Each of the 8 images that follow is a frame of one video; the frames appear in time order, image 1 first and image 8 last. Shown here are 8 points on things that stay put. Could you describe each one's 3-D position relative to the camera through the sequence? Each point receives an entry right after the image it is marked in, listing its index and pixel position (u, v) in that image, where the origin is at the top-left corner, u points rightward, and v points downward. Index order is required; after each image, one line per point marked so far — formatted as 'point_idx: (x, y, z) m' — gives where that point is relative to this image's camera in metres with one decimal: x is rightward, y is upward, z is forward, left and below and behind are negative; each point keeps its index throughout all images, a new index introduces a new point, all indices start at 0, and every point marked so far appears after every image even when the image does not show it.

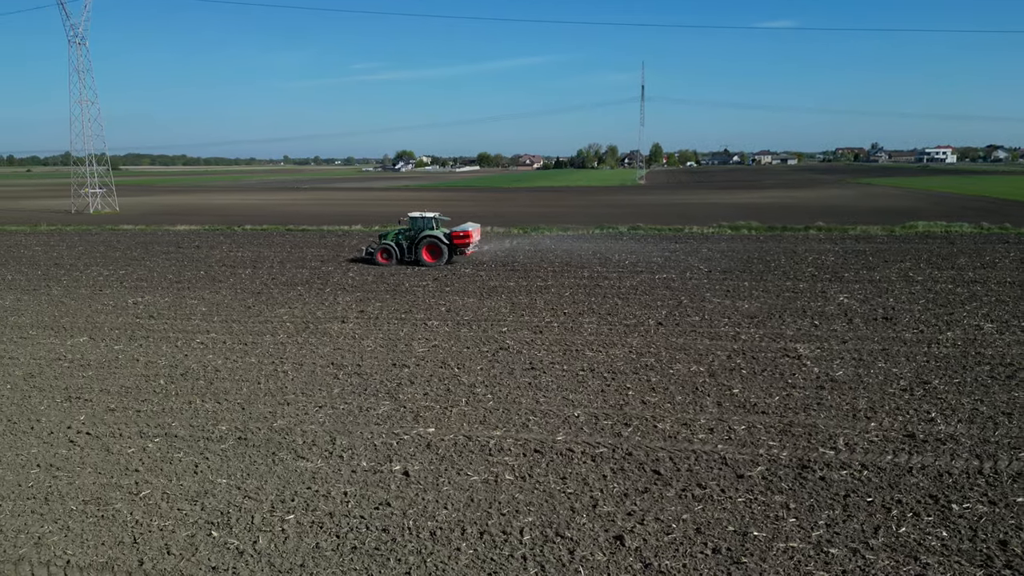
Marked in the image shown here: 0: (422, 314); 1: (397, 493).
0: (-2.9, -0.8, +14.9) m
1: (-1.7, -3.0, +6.7) m
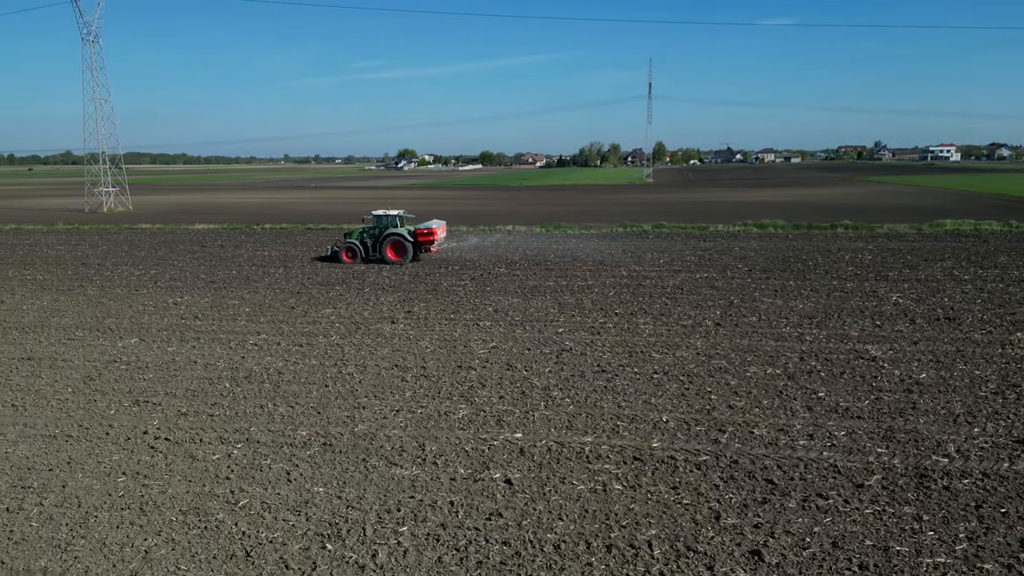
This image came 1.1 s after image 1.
0: (-1.3, -0.8, +14.7) m
1: (-0.1, -3.0, +6.4) m
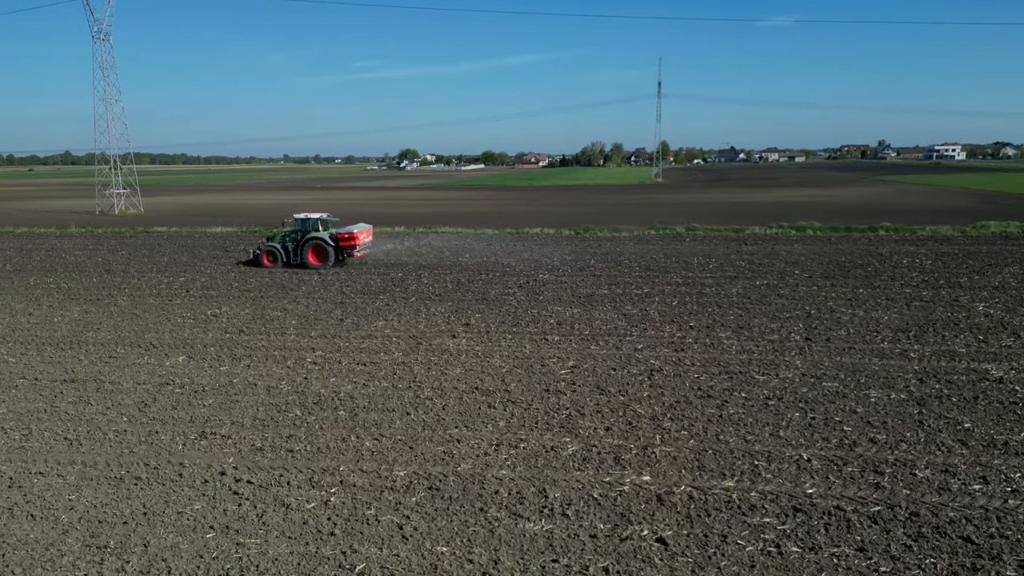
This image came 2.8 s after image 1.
0: (+0.7, -1.2, +13.7) m
1: (+1.9, -3.3, +5.5) m
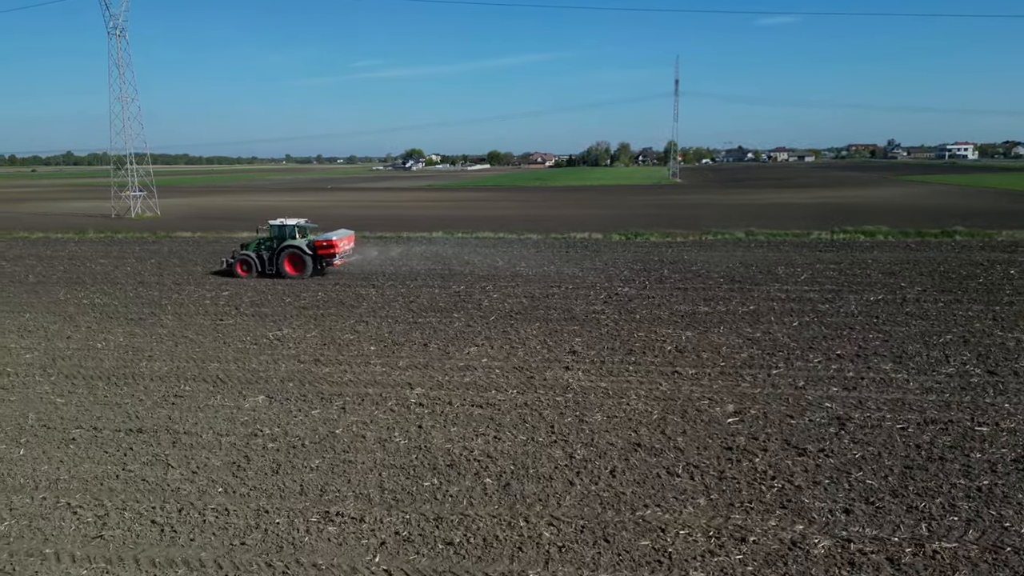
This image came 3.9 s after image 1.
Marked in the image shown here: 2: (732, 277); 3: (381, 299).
0: (+3.6, -1.7, +11.9) m
1: (+4.8, -3.9, +3.6) m
2: (+9.3, +0.4, +19.5) m
3: (-4.9, -0.4, +17.3) m
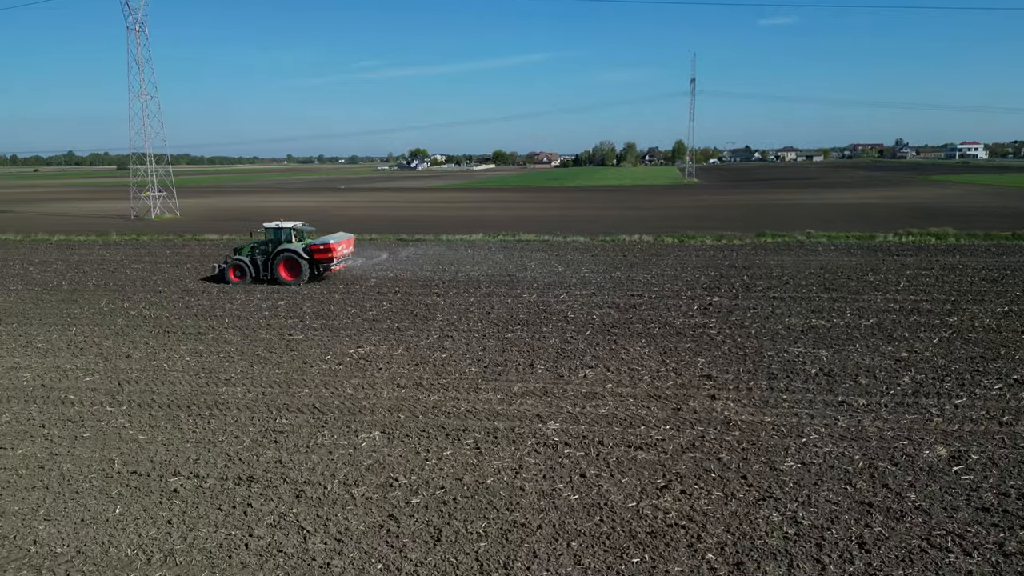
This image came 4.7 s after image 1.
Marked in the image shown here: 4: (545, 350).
0: (+6.5, -2.1, +10.5) m
1: (+7.7, -4.3, +2.2) m
2: (+12.2, +0.1, +18.0) m
3: (-2.0, -0.7, +15.9) m
4: (+0.9, -1.7, +12.3) m
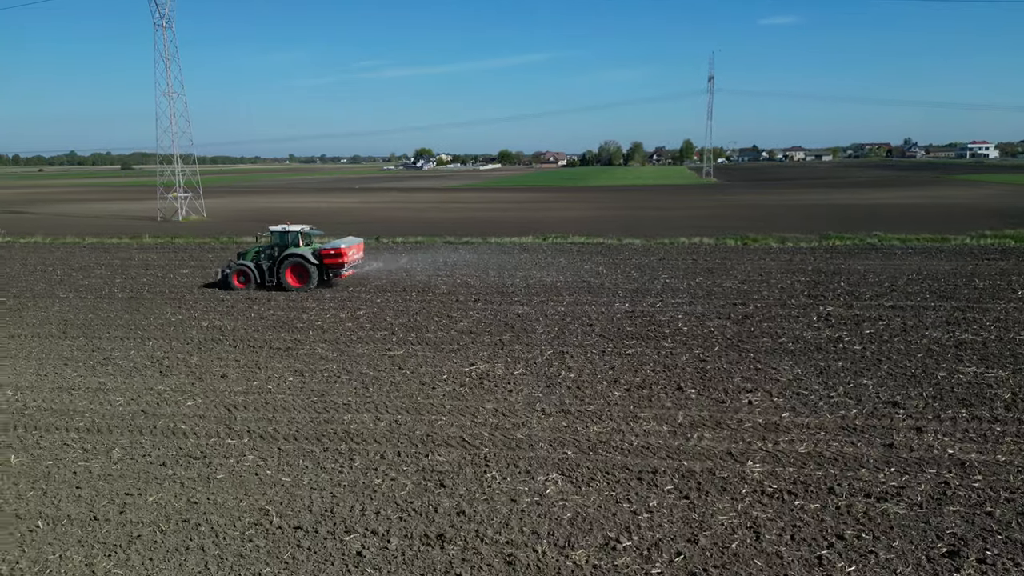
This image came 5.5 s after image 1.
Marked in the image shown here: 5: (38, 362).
0: (+9.8, -2.4, +9.2) m
1: (+10.9, -4.6, +1.0) m
2: (+15.5, -0.2, +16.8) m
3: (+1.3, -1.0, +14.8) m
4: (+4.2, -2.0, +11.1) m
5: (-12.5, -2.0, +12.2) m
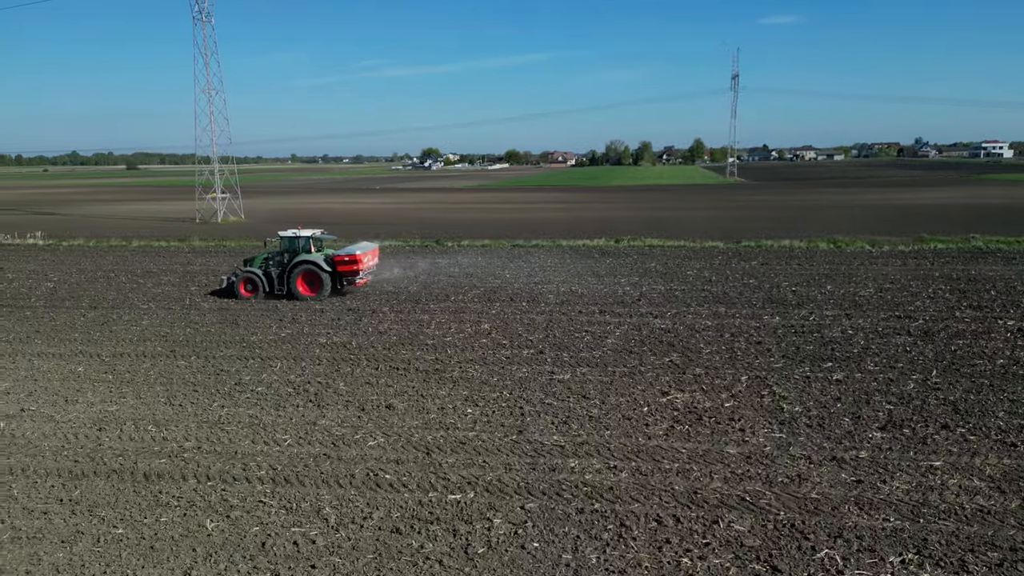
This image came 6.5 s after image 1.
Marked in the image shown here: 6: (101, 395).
0: (+14.1, -2.8, +7.7) m
1: (+15.2, -5.0, -0.6) m
2: (+19.9, -0.6, +15.2) m
3: (+5.7, -1.4, +13.2) m
4: (+8.5, -2.3, +9.6) m
5: (-8.1, -2.3, +10.7) m
6: (-9.3, -2.4, +10.5) m
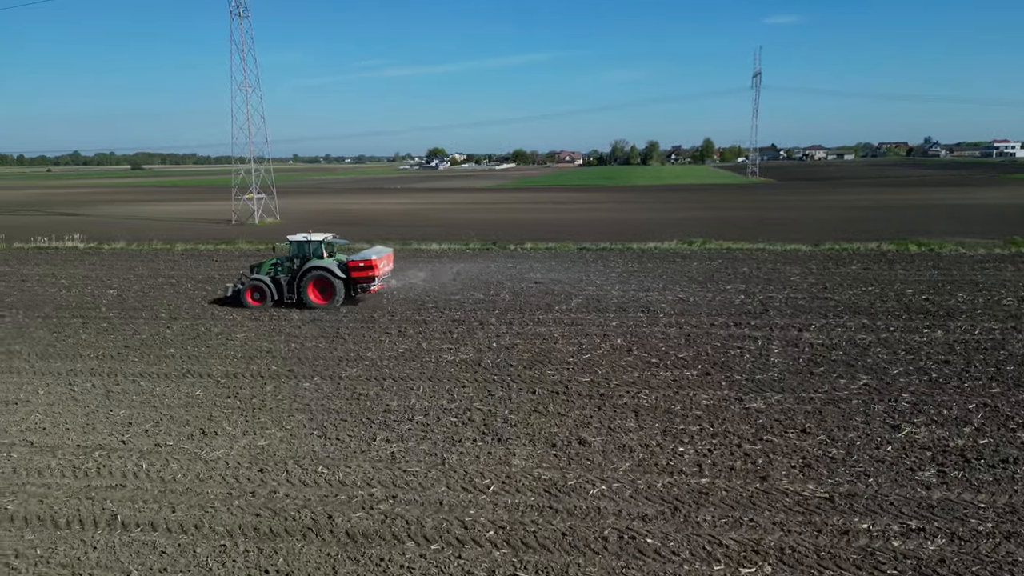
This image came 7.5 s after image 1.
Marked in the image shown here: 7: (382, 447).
0: (+18.0, -3.1, +6.3) m
1: (+19.0, -5.3, -2.0) m
2: (+23.9, -0.9, +13.8) m
3: (+9.6, -1.7, +11.9) m
4: (+12.4, -2.7, +8.2) m
5: (-4.2, -2.7, +9.4) m
6: (-5.4, -2.8, +9.2) m
7: (-2.4, -2.9, +8.5) m
